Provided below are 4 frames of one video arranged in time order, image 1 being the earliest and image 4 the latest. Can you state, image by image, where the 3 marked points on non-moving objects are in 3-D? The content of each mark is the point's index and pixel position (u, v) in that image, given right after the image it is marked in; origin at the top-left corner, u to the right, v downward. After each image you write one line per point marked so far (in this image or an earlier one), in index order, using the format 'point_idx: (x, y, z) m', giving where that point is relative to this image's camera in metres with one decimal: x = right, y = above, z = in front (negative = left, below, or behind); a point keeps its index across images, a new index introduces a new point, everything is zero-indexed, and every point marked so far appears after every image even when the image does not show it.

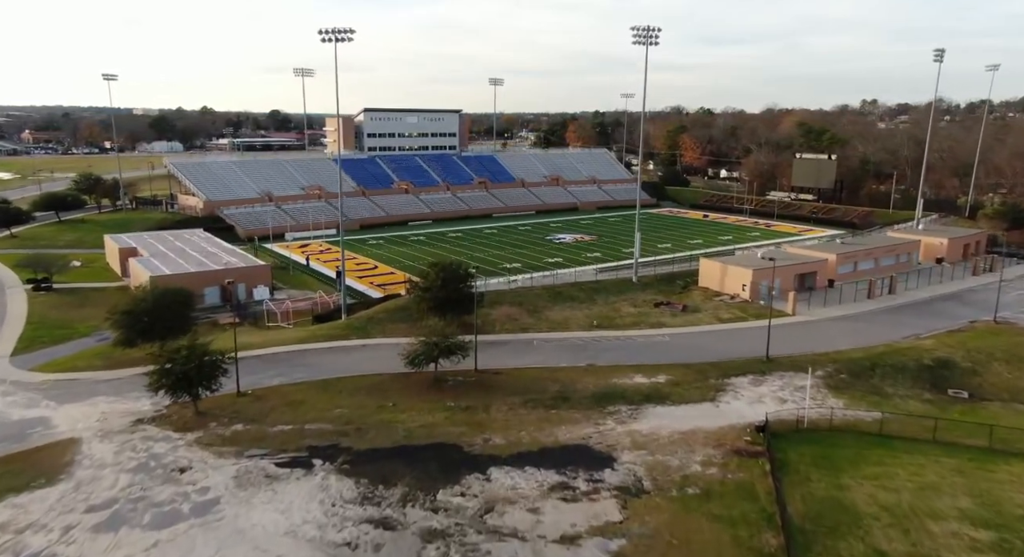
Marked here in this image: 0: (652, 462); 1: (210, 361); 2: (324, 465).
0: (+2.9, -3.8, +15.8) m
1: (-7.2, -2.0, +18.0) m
2: (-3.9, -3.9, +15.6) m
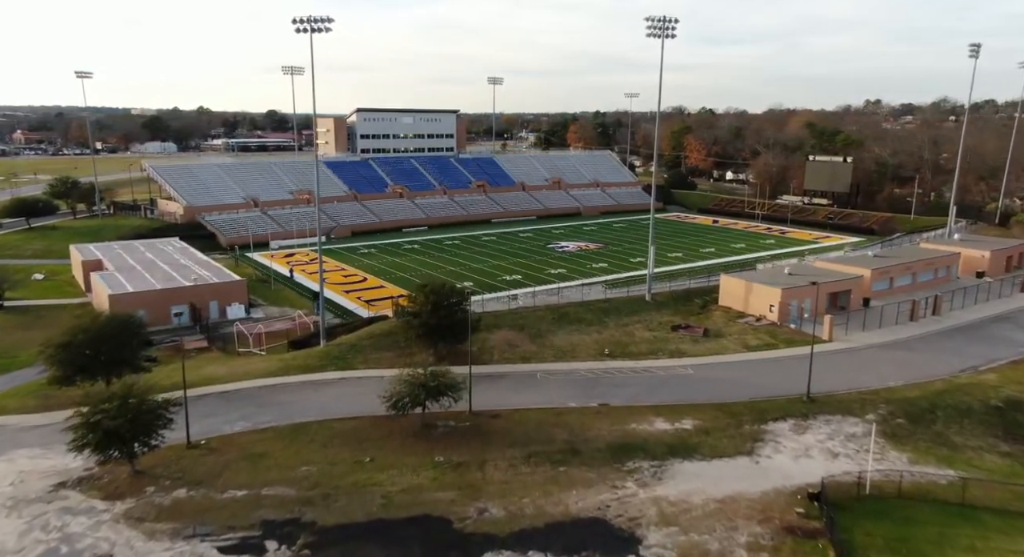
0: (+2.9, -4.5, +12.8) m
1: (-7.2, -2.6, +15.0) m
2: (-3.9, -4.5, +12.5) m
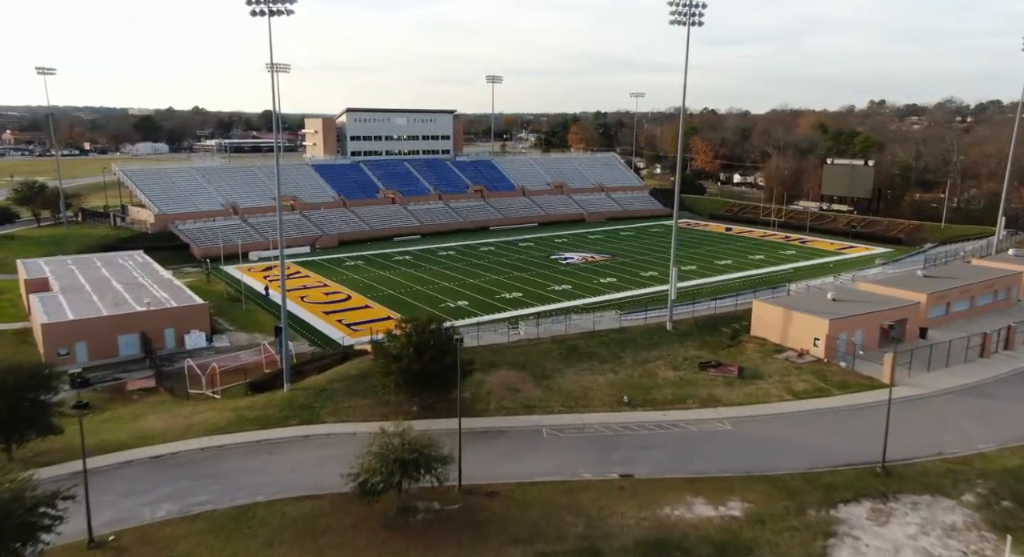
0: (+2.9, -5.3, +9.0) m
1: (-7.2, -3.4, +11.2) m
2: (-3.9, -5.3, +8.7) m
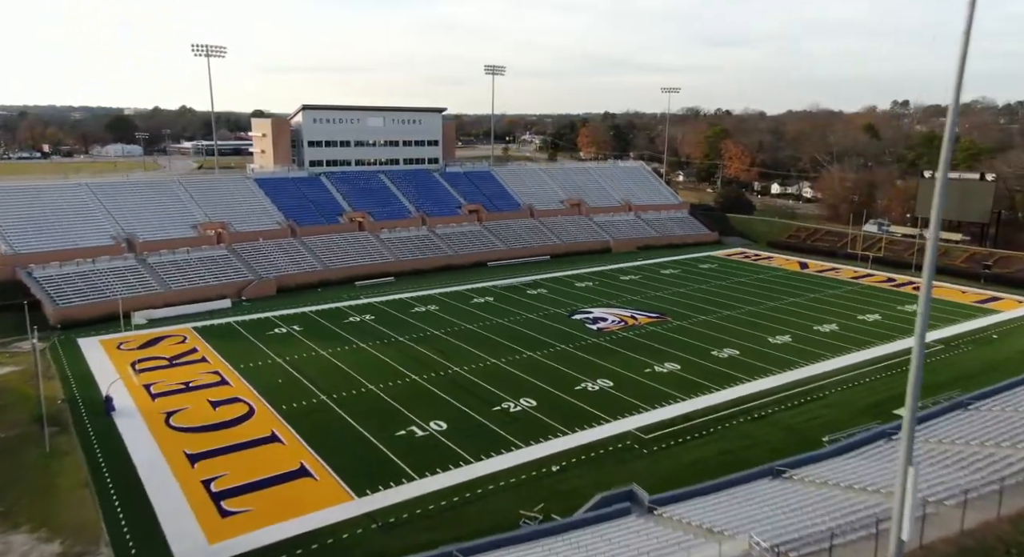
0: (+3.1, -8.1, -5.0) m
1: (-7.1, -6.2, -2.8) m
2: (-3.7, -8.1, -5.3) m
